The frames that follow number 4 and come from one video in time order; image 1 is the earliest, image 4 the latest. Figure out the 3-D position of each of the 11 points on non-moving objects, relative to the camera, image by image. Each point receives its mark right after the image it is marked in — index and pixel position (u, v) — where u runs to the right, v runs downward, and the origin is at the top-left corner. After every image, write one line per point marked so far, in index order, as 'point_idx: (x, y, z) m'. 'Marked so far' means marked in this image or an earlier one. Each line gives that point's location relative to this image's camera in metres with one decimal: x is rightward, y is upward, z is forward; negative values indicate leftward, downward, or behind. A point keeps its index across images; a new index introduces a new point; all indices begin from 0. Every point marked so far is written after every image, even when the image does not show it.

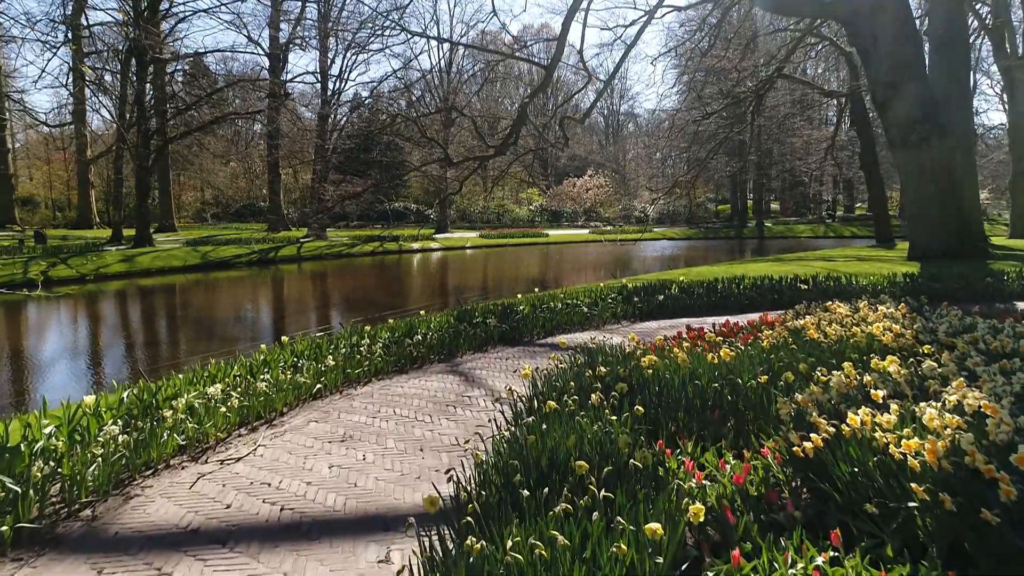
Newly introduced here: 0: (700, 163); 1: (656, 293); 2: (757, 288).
0: (+4.0, +2.5, +14.8) m
1: (+1.4, 0.0, +7.0) m
2: (+2.5, 0.0, +7.2) m
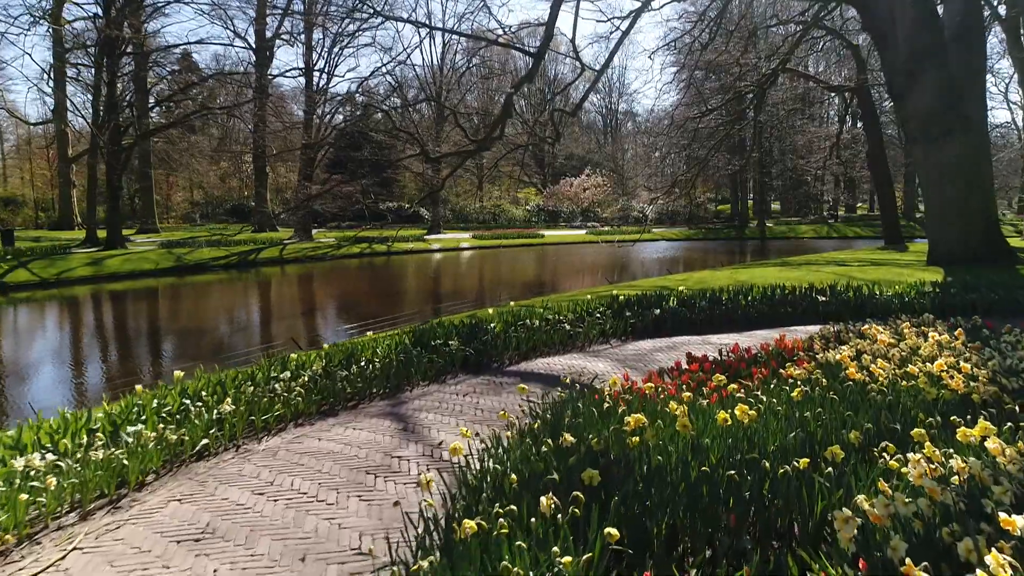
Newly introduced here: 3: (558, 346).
0: (+3.7, +2.4, +13.9) m
1: (+1.2, -0.2, +6.0) m
2: (+2.3, -0.1, +6.3) m
3: (+0.3, -0.4, +5.3) m
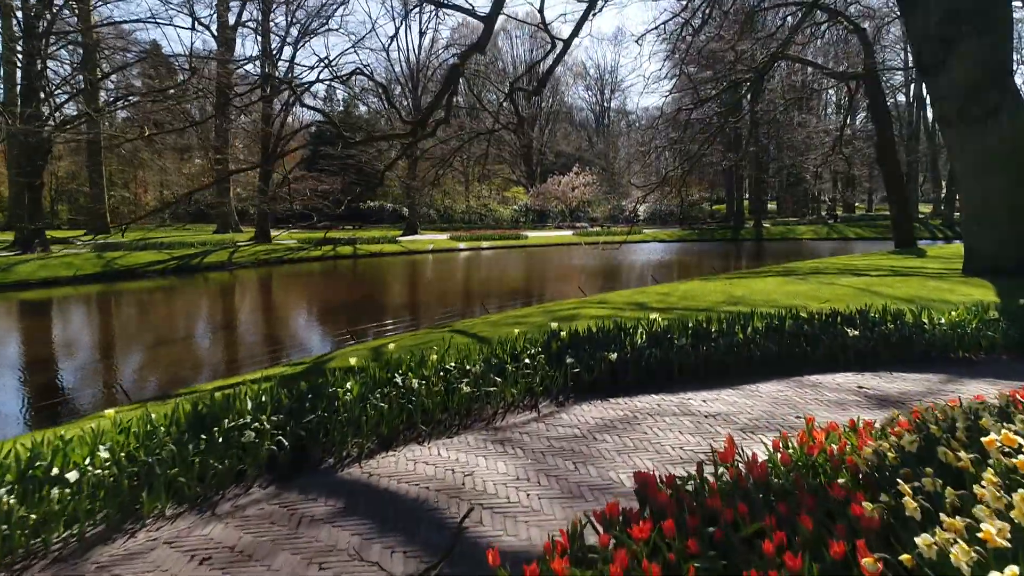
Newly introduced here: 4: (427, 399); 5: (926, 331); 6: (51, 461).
0: (+3.0, +2.3, +12.0) m
1: (+0.6, -0.3, +4.1) m
2: (+1.6, -0.3, +4.4) m
3: (-0.3, -0.6, +3.4) m
4: (-0.4, -0.5, +3.3) m
5: (+2.6, -0.3, +4.5) m
6: (-1.6, -0.6, +2.3) m
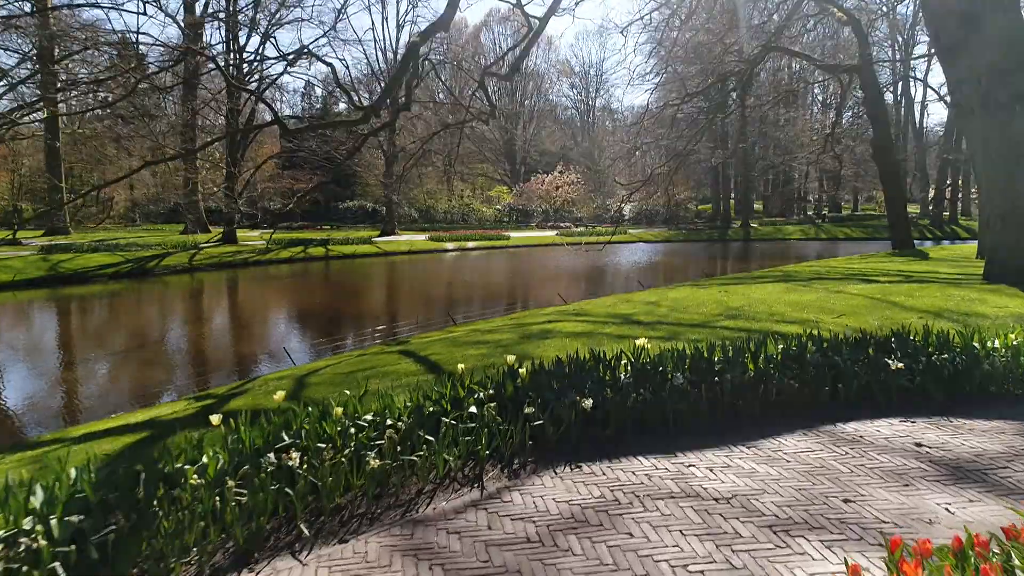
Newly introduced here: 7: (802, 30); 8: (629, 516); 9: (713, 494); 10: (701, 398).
0: (+2.6, +2.2, +11.1) m
1: (+0.3, -0.4, +3.2) m
2: (+1.4, -0.4, +3.4) m
3: (-0.5, -0.7, +2.4) m
4: (-0.6, -0.6, +2.3) m
5: (+2.4, -0.4, +3.5) m
6: (-1.8, -0.7, +1.3) m
7: (+5.5, +5.0, +13.2) m
8: (+0.4, -0.7, +2.2) m
9: (+0.7, -0.7, +2.4) m
10: (+0.9, -0.5, +3.2) m
